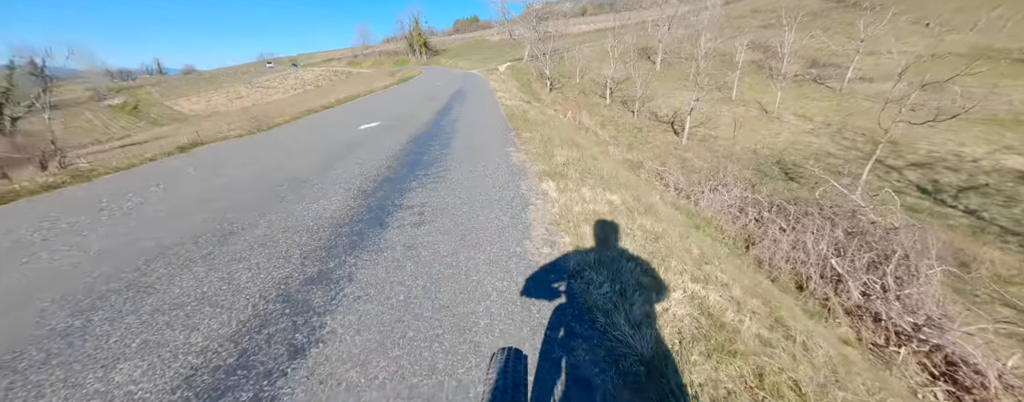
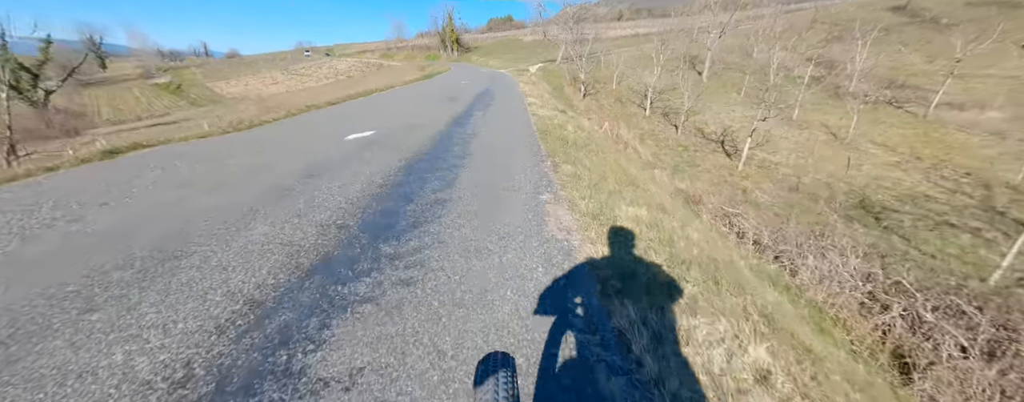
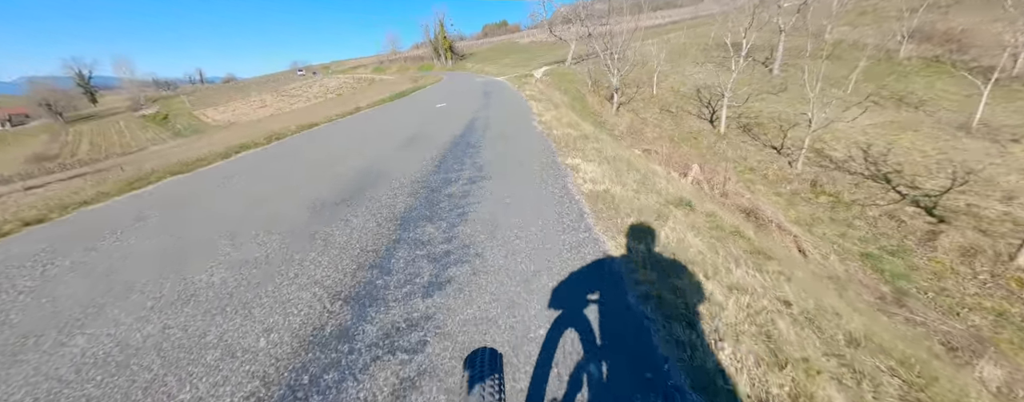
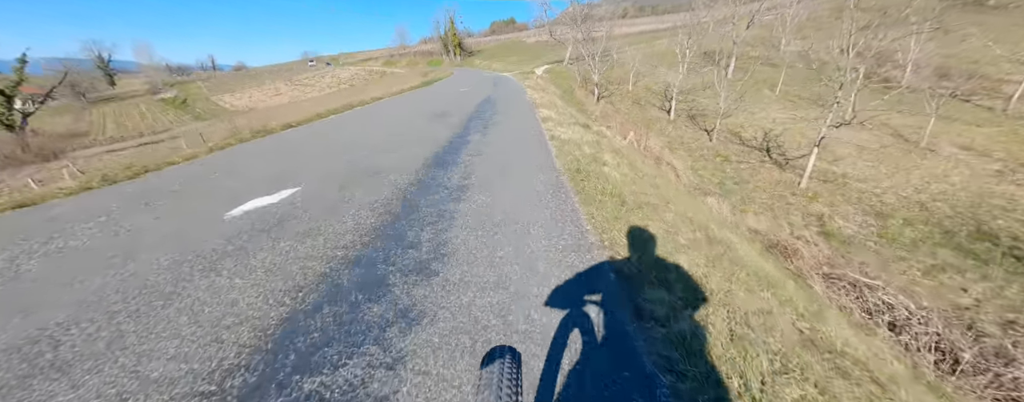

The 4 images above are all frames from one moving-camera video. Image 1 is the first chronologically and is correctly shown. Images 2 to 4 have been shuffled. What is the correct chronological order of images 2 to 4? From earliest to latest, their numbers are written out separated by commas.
2, 4, 3
